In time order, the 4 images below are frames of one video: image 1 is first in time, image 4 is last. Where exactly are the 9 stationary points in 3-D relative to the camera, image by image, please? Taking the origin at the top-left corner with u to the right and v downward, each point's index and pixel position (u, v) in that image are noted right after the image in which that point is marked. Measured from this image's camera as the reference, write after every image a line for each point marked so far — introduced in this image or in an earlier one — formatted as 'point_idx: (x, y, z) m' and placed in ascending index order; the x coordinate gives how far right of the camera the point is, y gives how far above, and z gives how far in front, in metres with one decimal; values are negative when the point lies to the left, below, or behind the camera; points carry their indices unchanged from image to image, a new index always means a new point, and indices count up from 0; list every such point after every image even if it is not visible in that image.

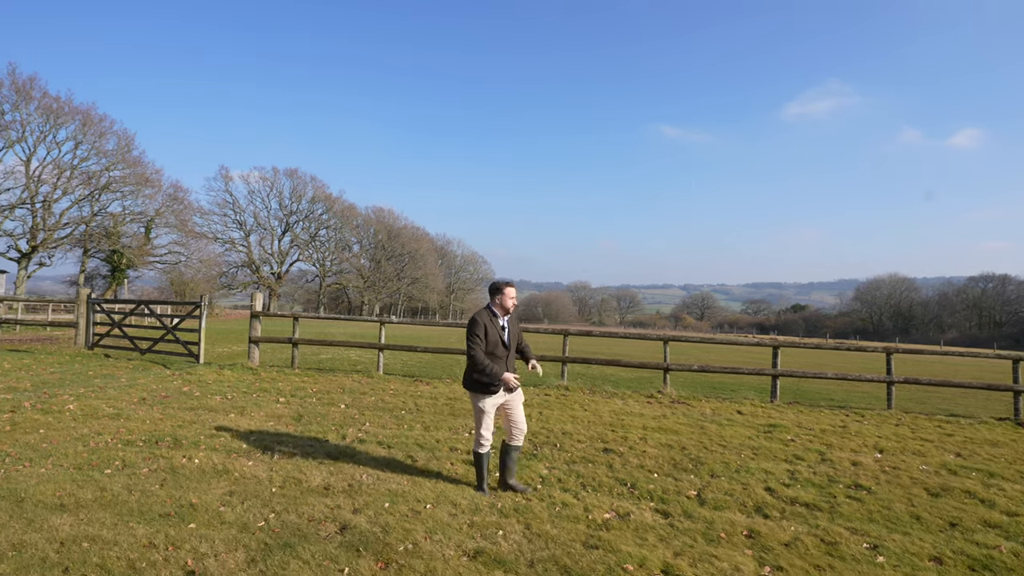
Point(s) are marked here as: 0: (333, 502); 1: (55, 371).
0: (-1.5, -1.8, +4.4) m
1: (-8.7, -1.6, +10.2) m
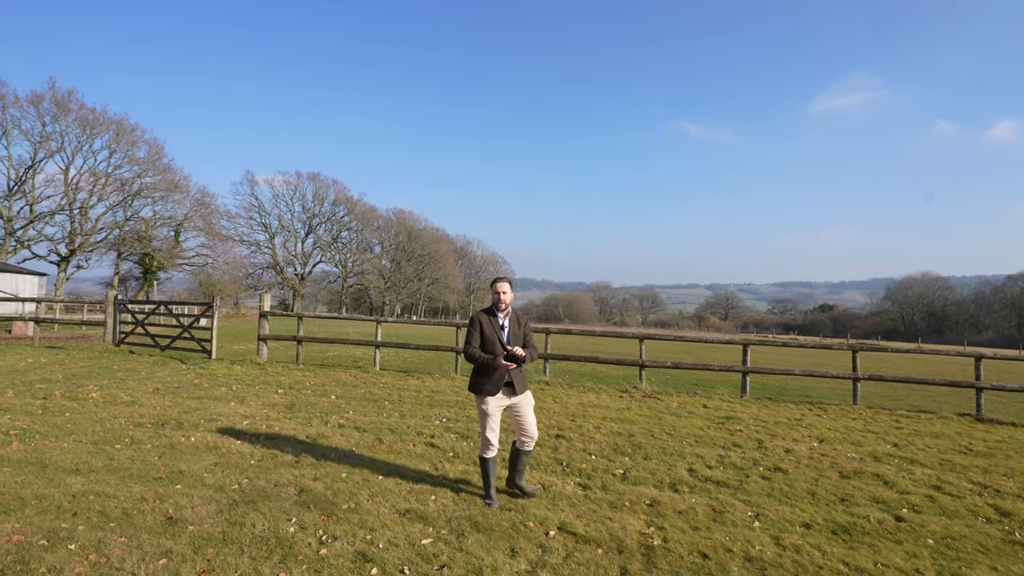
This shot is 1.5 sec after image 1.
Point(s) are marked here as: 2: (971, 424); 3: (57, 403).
0: (-2.1, -1.8, +5.2) m
1: (-9.1, -1.6, +11.3) m
2: (+7.8, -2.3, +9.0) m
3: (-6.6, -1.7, +7.8) m
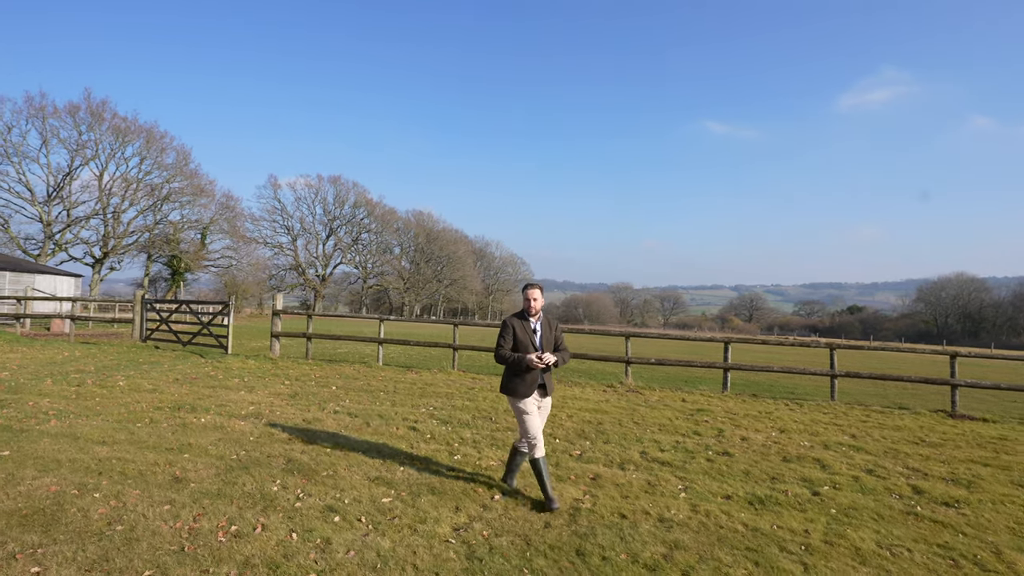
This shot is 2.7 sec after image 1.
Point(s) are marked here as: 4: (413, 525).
0: (-2.5, -1.8, +6.0) m
1: (-9.2, -1.6, +12.3) m
2: (+7.5, -2.3, +9.4) m
3: (-6.9, -1.7, +8.7) m
4: (-0.8, -1.8, +4.1) m
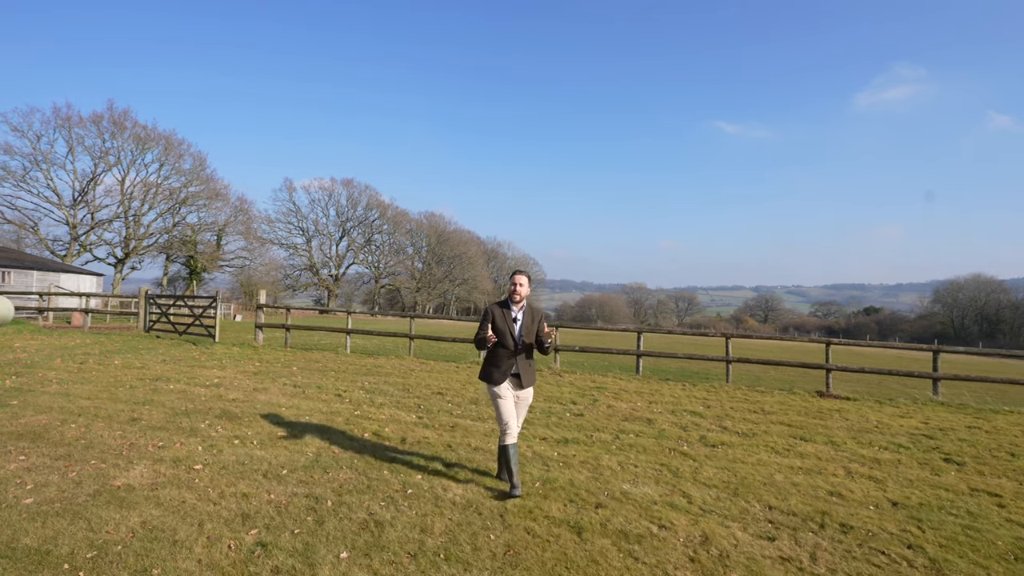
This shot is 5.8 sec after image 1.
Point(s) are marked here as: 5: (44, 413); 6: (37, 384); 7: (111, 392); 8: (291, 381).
0: (-4.1, -1.7, +7.8) m
1: (-10.7, -1.5, +14.4) m
2: (+6.0, -2.2, +10.9) m
3: (-8.5, -1.6, +10.7) m
4: (-2.5, -1.7, +5.9) m
5: (-5.8, -1.6, +6.6) m
6: (-7.6, -1.5, +8.5) m
7: (-6.1, -1.6, +8.1) m
8: (-4.2, -1.8, +10.2) m
